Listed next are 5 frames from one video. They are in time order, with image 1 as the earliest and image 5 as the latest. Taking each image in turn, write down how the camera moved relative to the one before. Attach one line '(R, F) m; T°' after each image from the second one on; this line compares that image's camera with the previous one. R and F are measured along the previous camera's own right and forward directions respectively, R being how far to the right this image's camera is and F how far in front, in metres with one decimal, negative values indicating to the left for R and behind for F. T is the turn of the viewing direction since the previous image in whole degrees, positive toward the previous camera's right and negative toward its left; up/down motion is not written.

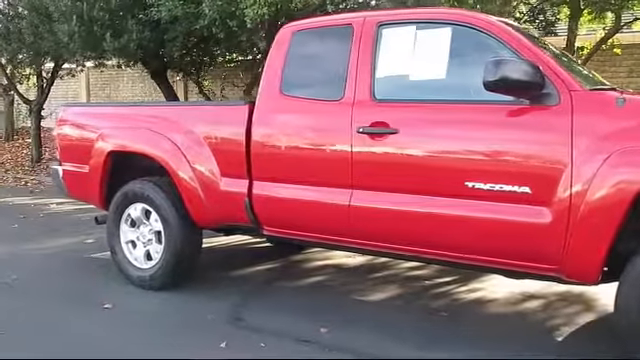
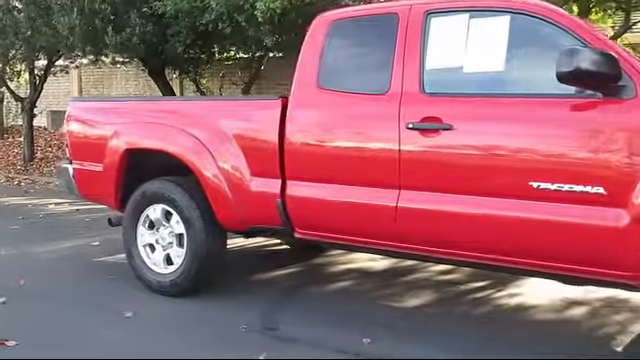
(-0.4, +0.3) m; +1°
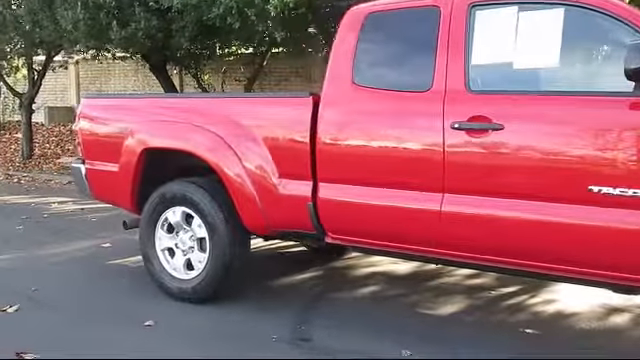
(-0.3, +0.2) m; +1°
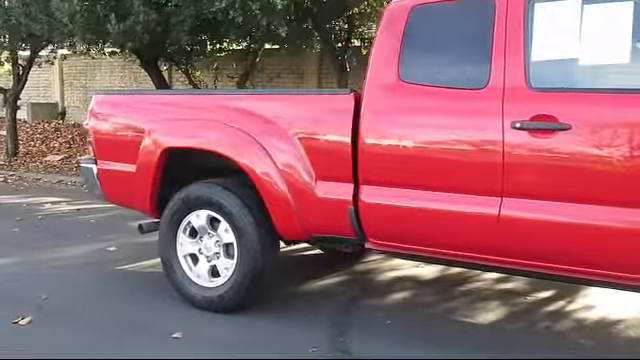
(-0.4, +0.3) m; +2°
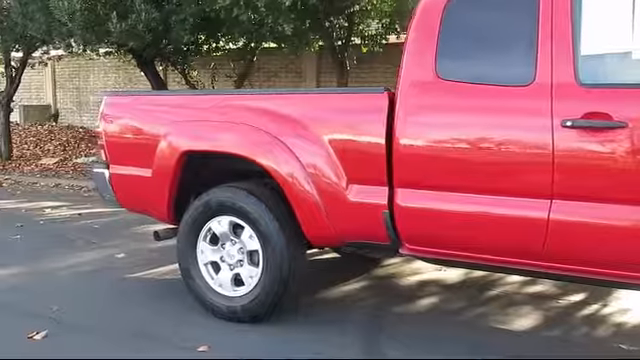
(-0.3, +0.2) m; +1°
